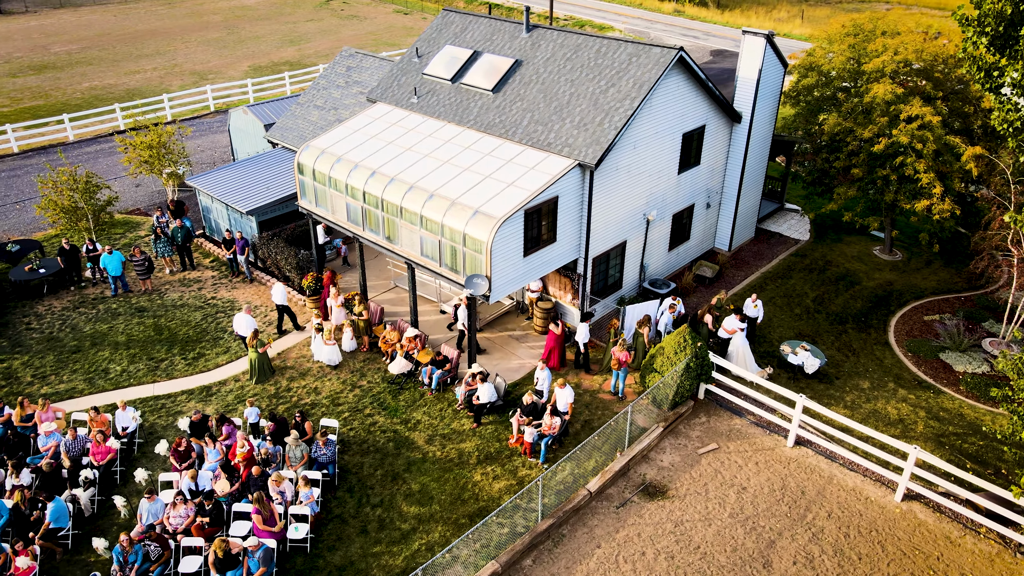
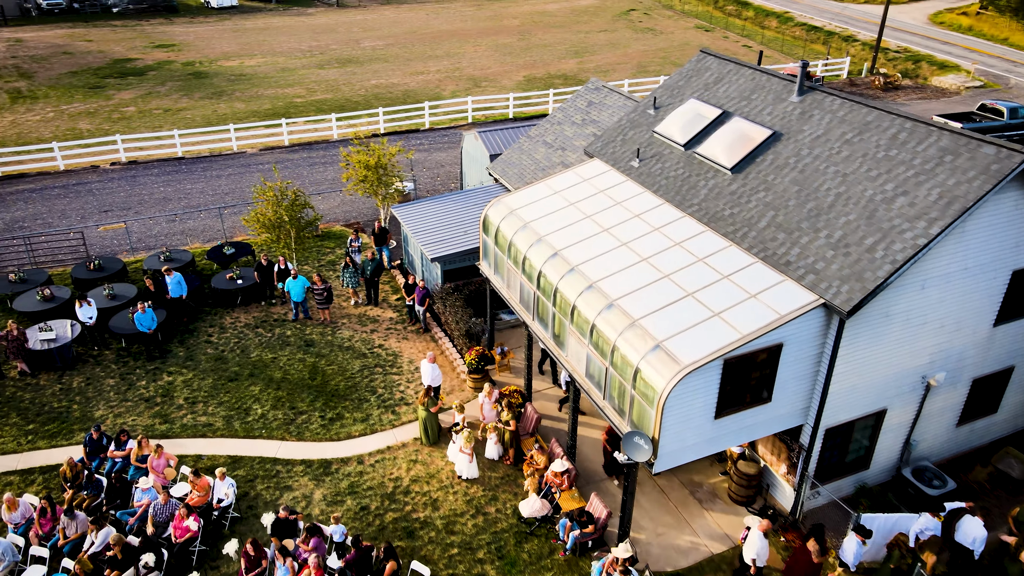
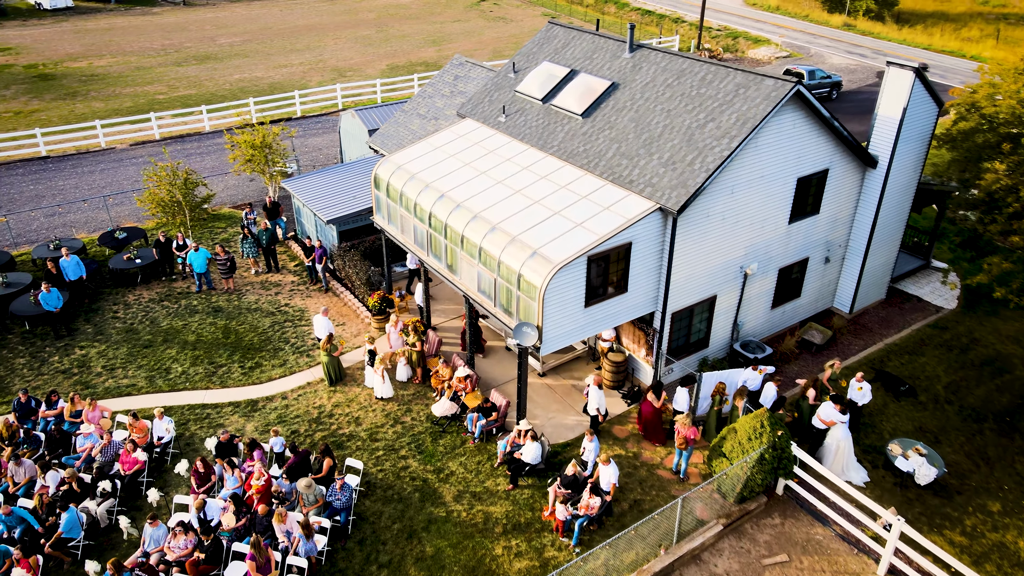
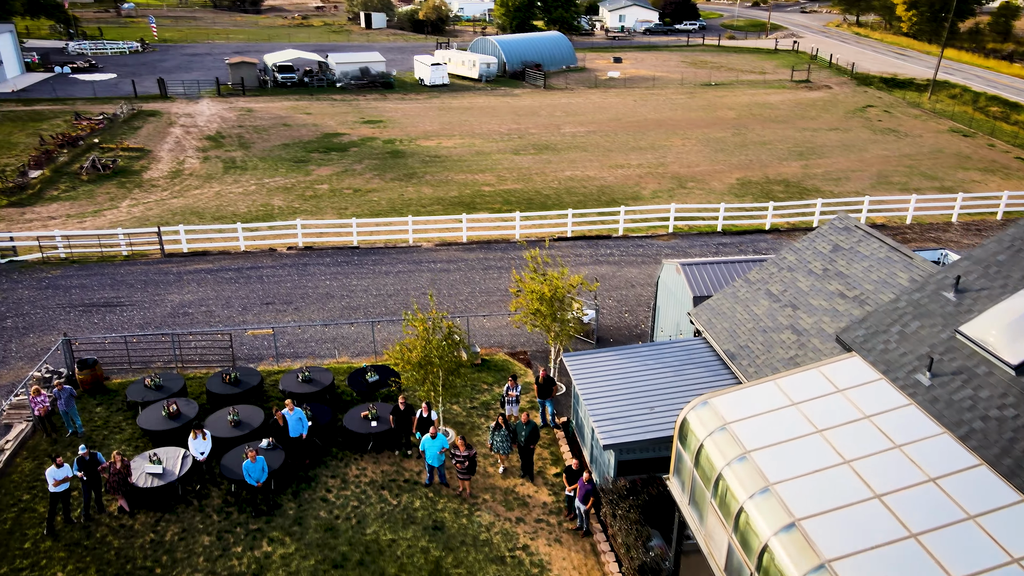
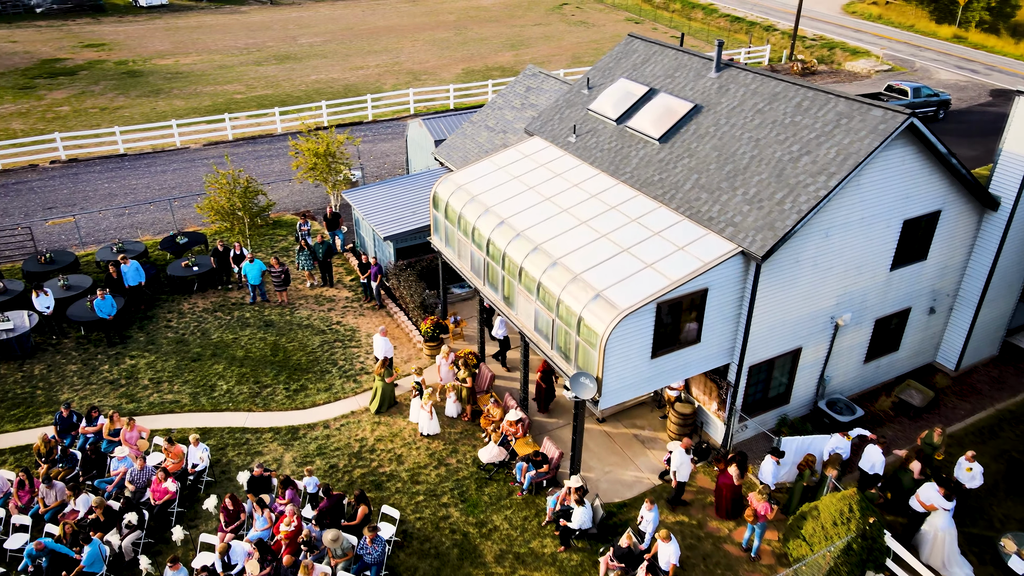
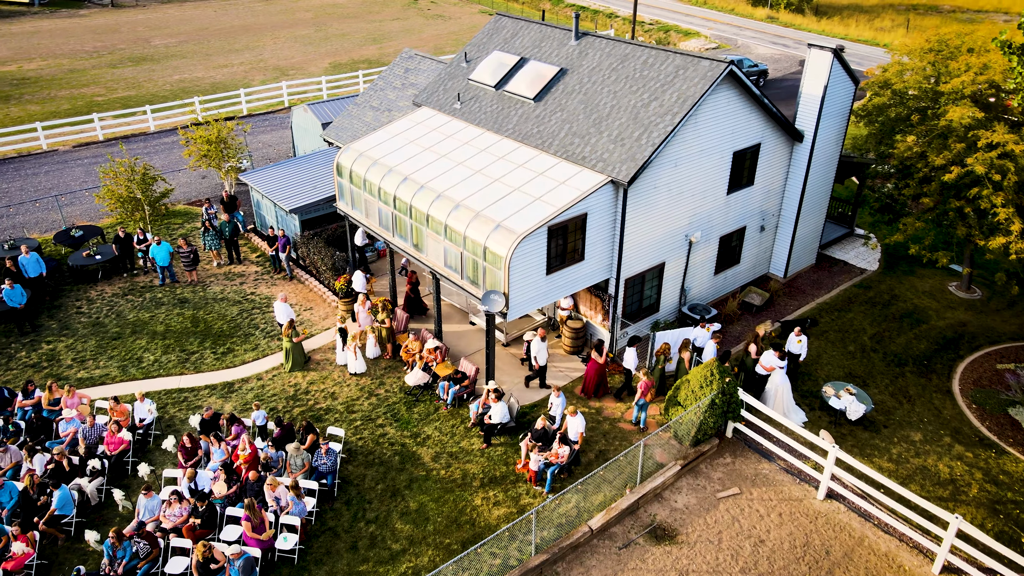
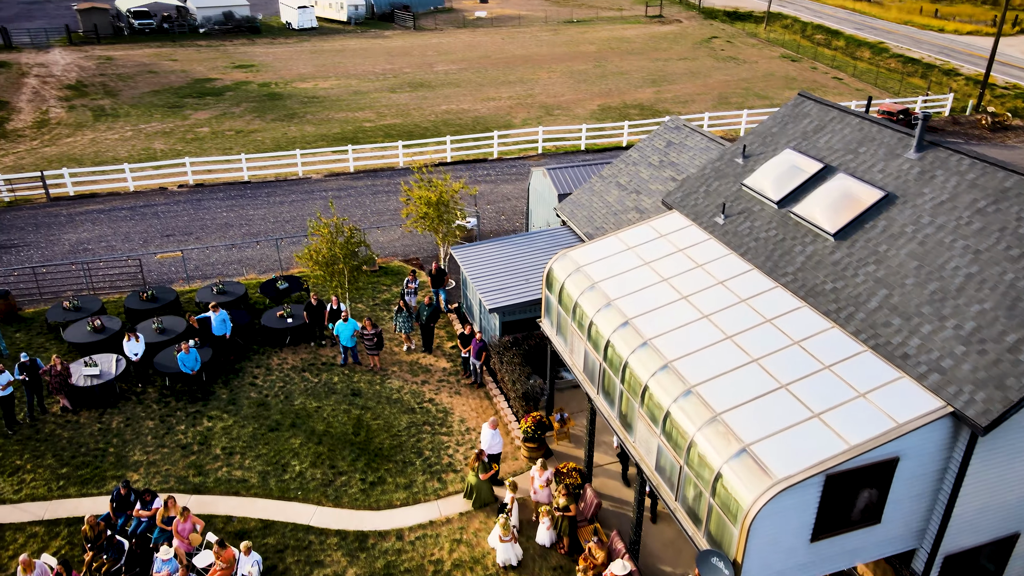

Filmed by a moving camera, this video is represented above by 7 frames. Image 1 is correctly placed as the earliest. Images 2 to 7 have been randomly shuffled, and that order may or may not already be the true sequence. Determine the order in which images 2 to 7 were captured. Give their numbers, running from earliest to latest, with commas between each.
6, 3, 5, 2, 7, 4
